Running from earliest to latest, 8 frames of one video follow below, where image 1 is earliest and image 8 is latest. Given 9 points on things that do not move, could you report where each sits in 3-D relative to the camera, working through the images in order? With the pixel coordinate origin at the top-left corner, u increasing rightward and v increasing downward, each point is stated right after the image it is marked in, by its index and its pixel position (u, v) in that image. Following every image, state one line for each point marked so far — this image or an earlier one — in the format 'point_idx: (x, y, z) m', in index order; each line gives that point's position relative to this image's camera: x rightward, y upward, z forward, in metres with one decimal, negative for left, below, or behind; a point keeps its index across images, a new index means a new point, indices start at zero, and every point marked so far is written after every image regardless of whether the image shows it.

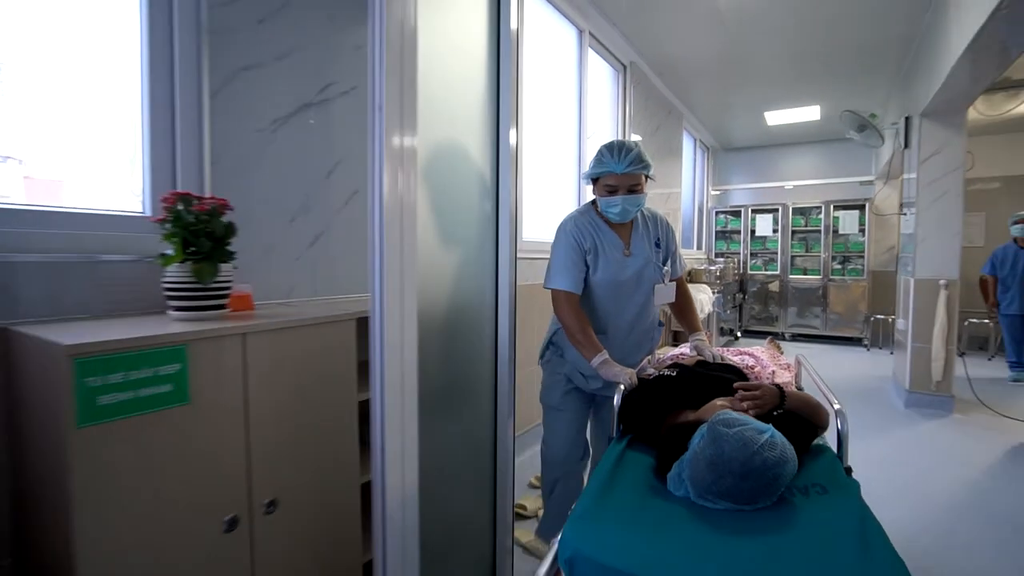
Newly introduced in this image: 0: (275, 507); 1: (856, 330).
0: (-0.5, -0.5, +1.0) m
1: (+4.0, -0.5, +5.8) m
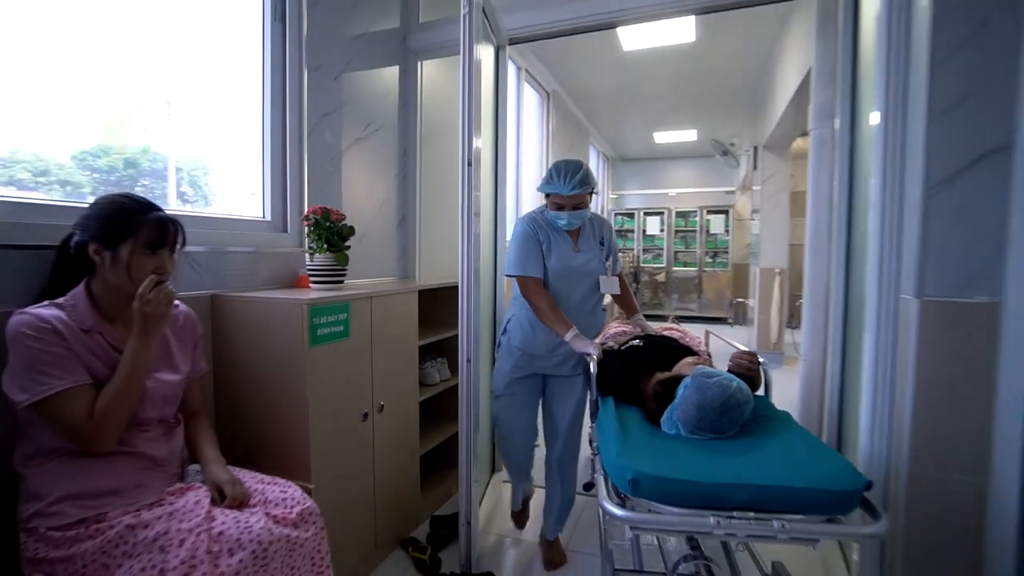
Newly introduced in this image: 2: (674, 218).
0: (-0.4, -0.4, +1.6) m
1: (+3.0, -0.3, +7.2) m
2: (+2.4, +1.0, +7.5) m
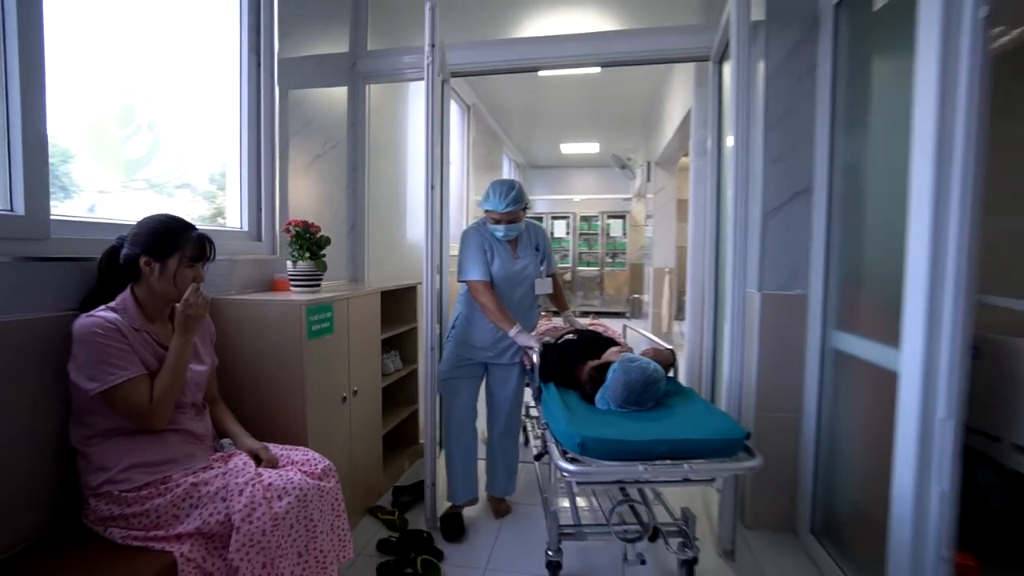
0: (-0.6, -0.4, +1.9) m
1: (+1.7, -0.3, +8.1) m
2: (+1.1, +1.1, +8.2) m
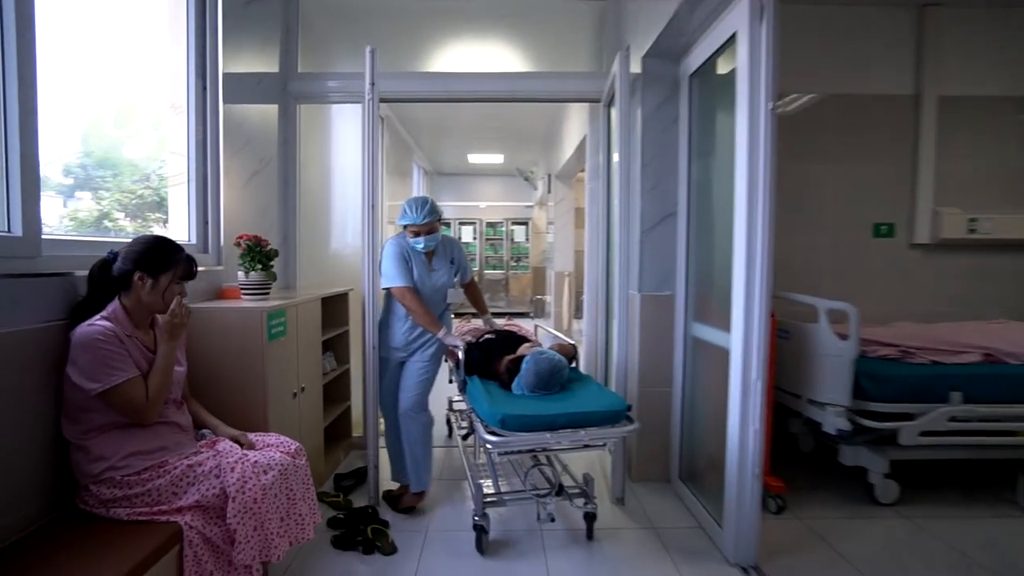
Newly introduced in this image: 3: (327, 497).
0: (-0.9, -0.4, +2.1) m
1: (+0.2, -0.3, +8.6) m
2: (-0.5, +1.0, +8.6) m
3: (-0.8, -1.0, +2.3) m
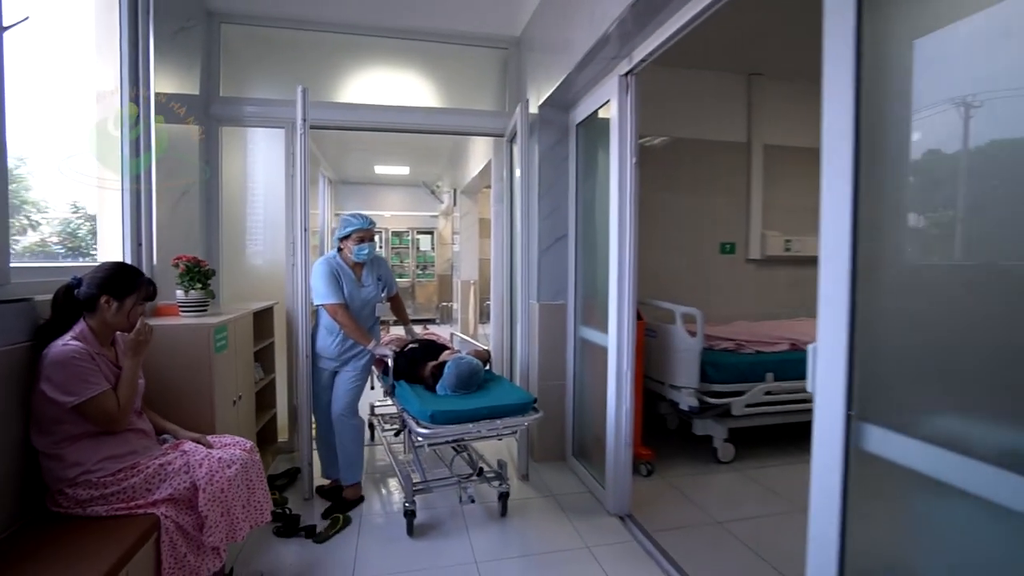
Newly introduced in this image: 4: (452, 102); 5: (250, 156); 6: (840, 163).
0: (-1.3, -0.5, +2.3) m
1: (-1.4, -0.4, +8.9) m
2: (-2.1, +0.9, +8.8) m
3: (-1.2, -1.0, +2.5) m
4: (-0.4, +1.3, +3.4) m
5: (-1.7, +0.8, +3.1) m
6: (+0.8, +0.3, +1.2) m
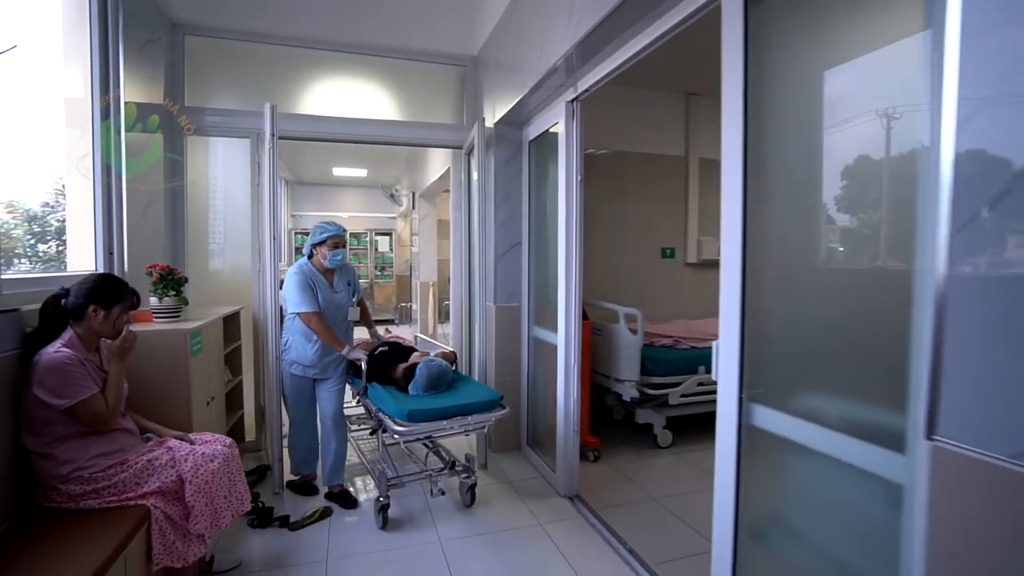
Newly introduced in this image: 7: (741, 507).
0: (-1.5, -0.5, +2.5) m
1: (-2.2, -0.4, +9.0) m
2: (-2.9, +0.9, +8.8) m
3: (-1.4, -1.1, +2.6) m
4: (-0.7, +1.3, +3.6) m
5: (-1.9, +0.8, +3.2) m
6: (+0.7, +0.3, +1.5) m
7: (+0.7, -0.7, +1.5) m
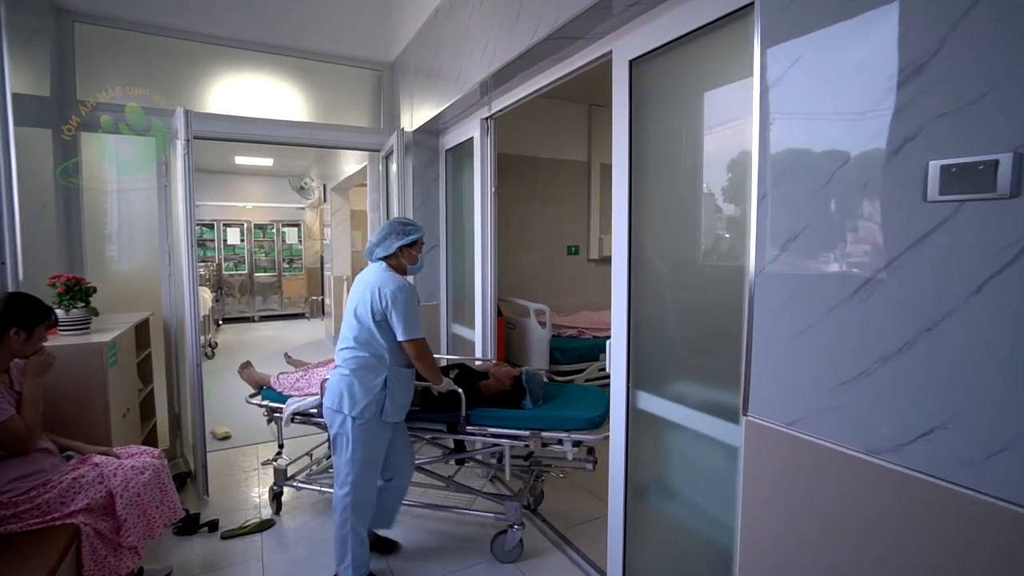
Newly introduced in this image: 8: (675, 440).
0: (-1.8, -0.6, +2.4) m
1: (-3.7, -0.3, +8.7) m
2: (-4.4, +1.0, +8.4) m
3: (-1.8, -1.1, +2.6) m
4: (-1.3, +1.2, +3.6) m
5: (-2.5, +0.8, +3.1) m
6: (+0.4, +0.2, +1.8) m
7: (+0.4, -0.7, +1.9) m
8: (+0.5, -0.5, +1.7) m
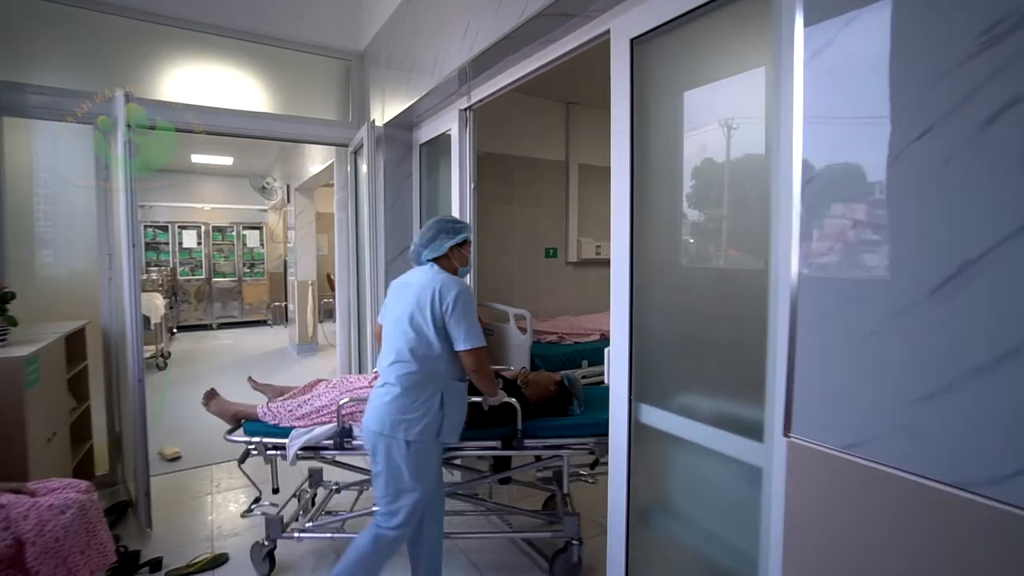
0: (-1.9, -0.6, +2.1) m
1: (-4.1, -0.4, +8.3) m
2: (-4.8, +0.9, +7.9) m
3: (-1.9, -1.1, +2.3) m
4: (-1.5, +1.2, +3.4) m
5: (-2.6, +0.7, +2.7) m
6: (+0.4, +0.2, +1.7) m
7: (+0.4, -0.7, +1.7) m
8: (+0.5, -0.5, +1.5) m
